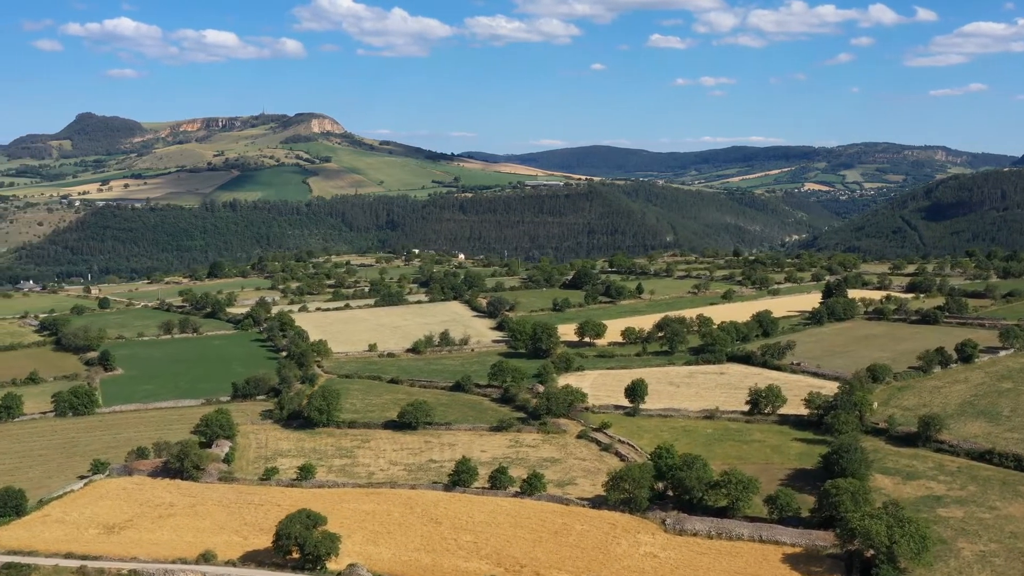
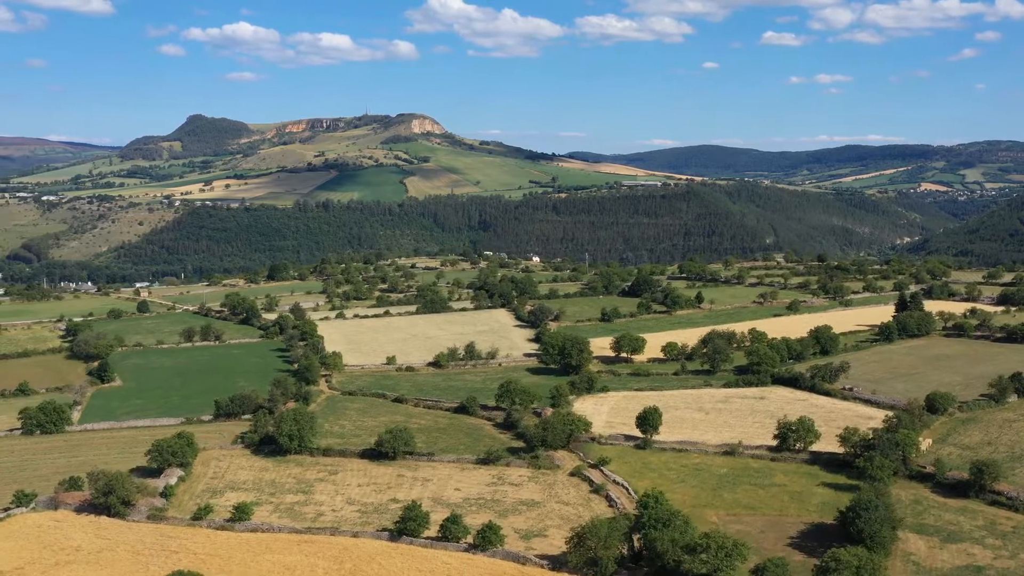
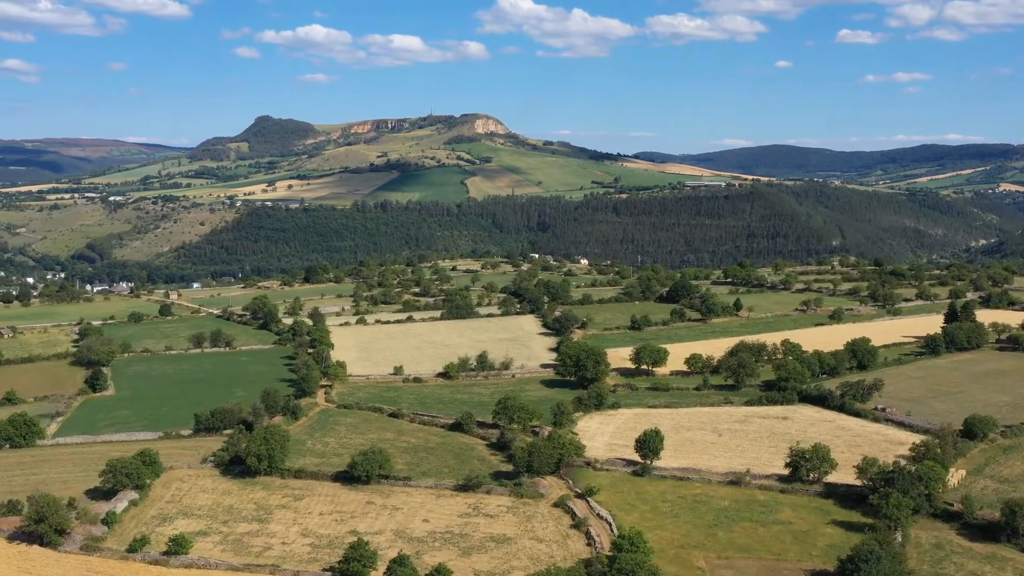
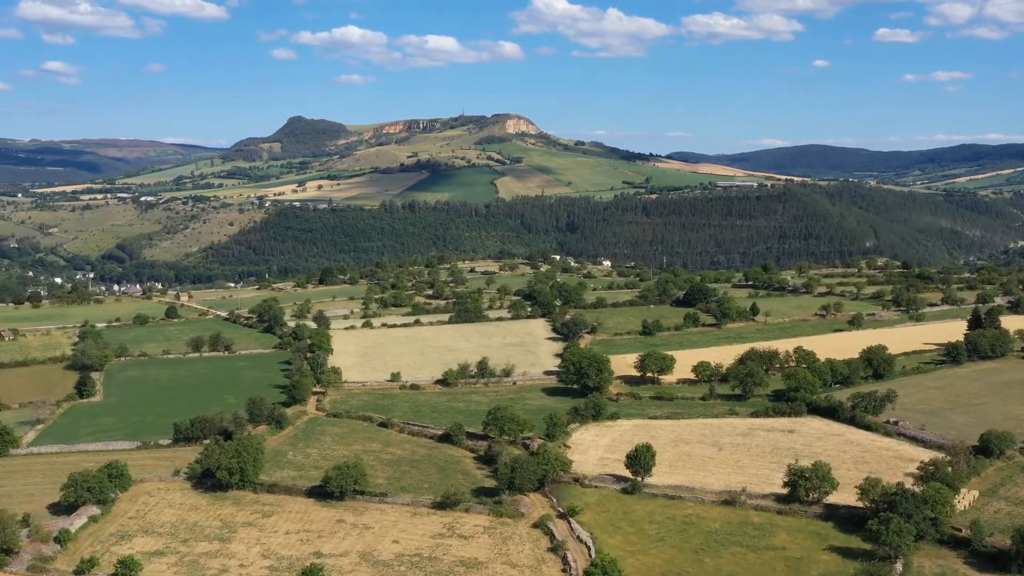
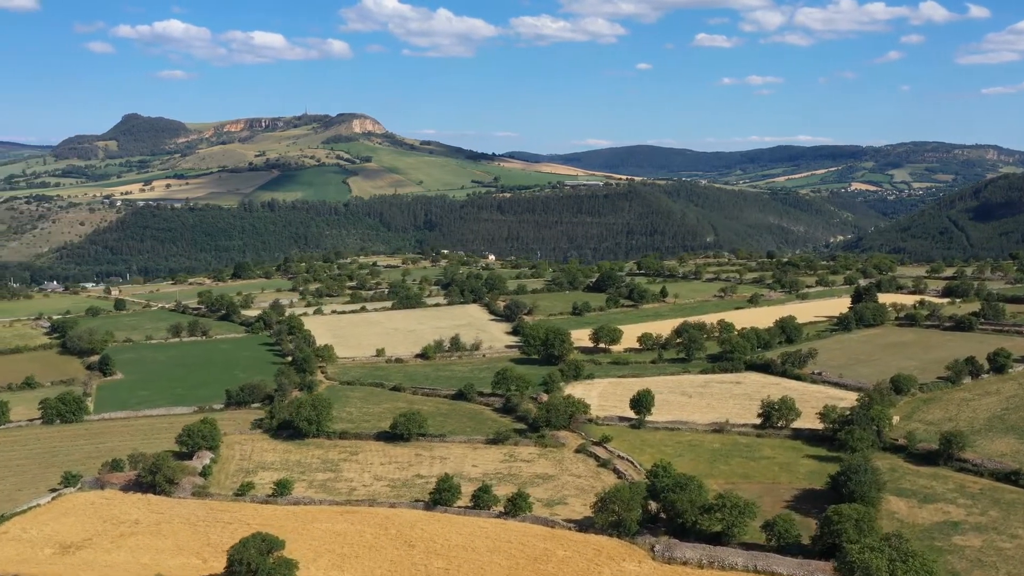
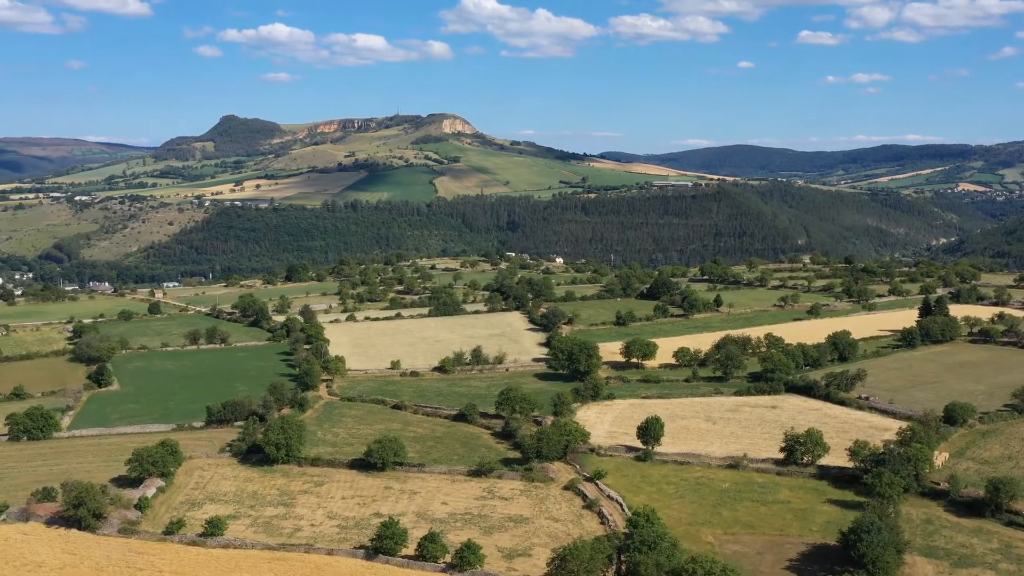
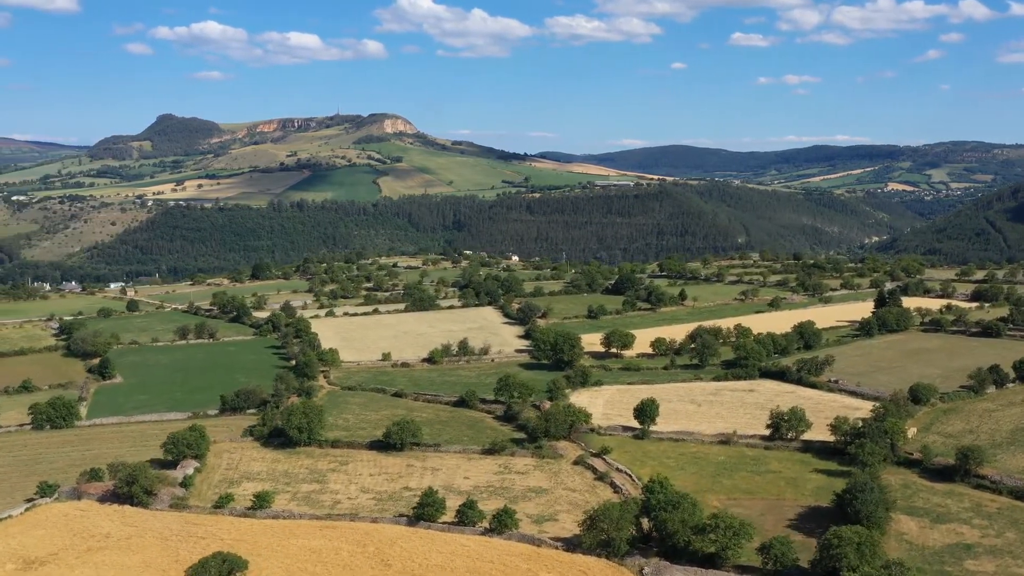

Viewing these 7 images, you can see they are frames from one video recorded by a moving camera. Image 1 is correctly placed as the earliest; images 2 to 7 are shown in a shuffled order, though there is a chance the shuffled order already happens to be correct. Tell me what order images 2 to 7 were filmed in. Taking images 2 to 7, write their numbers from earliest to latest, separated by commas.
5, 7, 2, 6, 3, 4
